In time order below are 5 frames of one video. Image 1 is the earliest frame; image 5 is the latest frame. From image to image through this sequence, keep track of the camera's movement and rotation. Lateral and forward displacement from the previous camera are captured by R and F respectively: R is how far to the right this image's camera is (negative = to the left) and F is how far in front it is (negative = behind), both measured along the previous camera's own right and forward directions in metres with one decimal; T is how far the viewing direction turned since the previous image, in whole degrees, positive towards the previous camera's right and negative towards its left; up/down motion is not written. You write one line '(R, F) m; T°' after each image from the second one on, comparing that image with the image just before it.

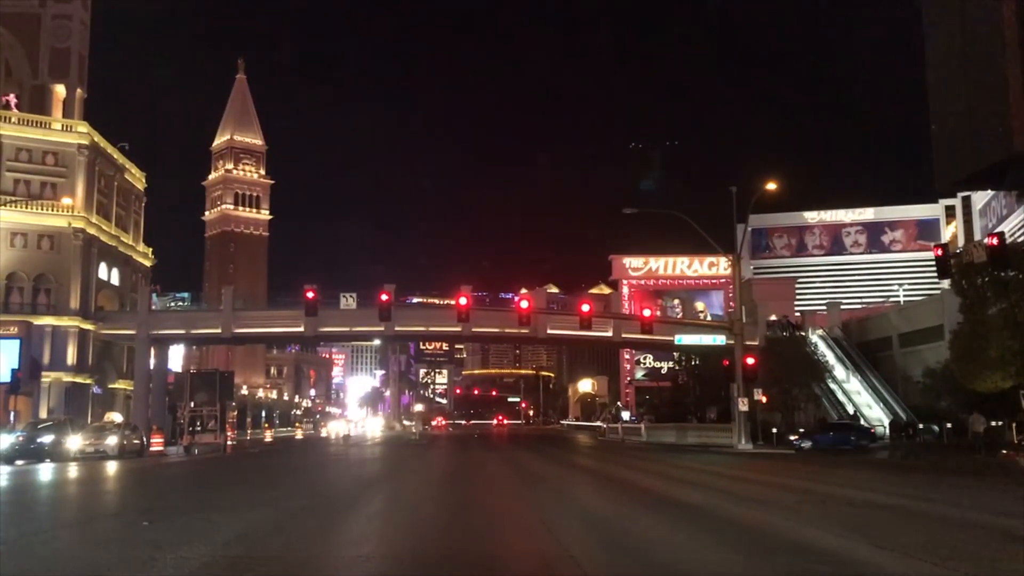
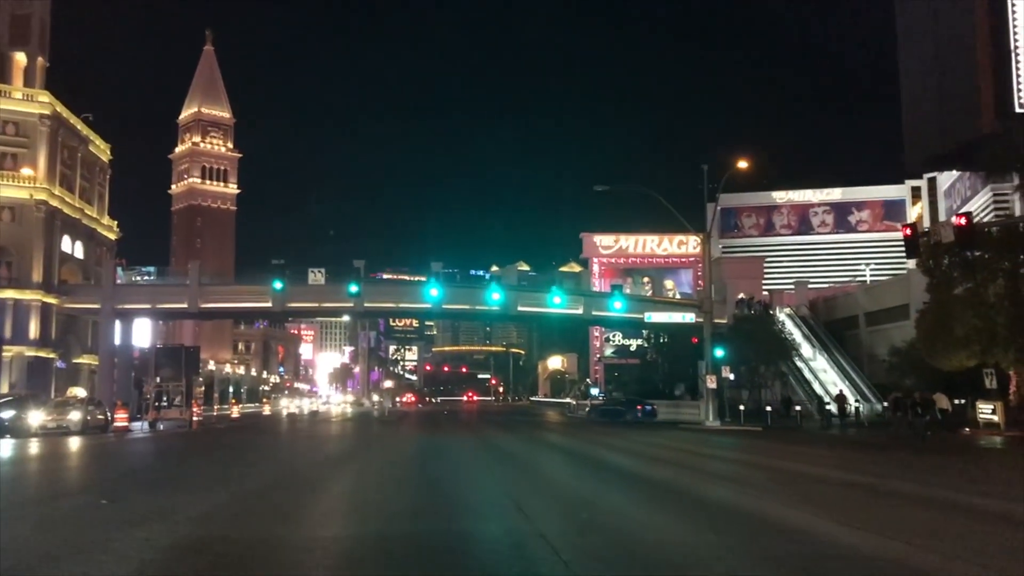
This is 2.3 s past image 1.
(0.0, +0.2) m; +2°
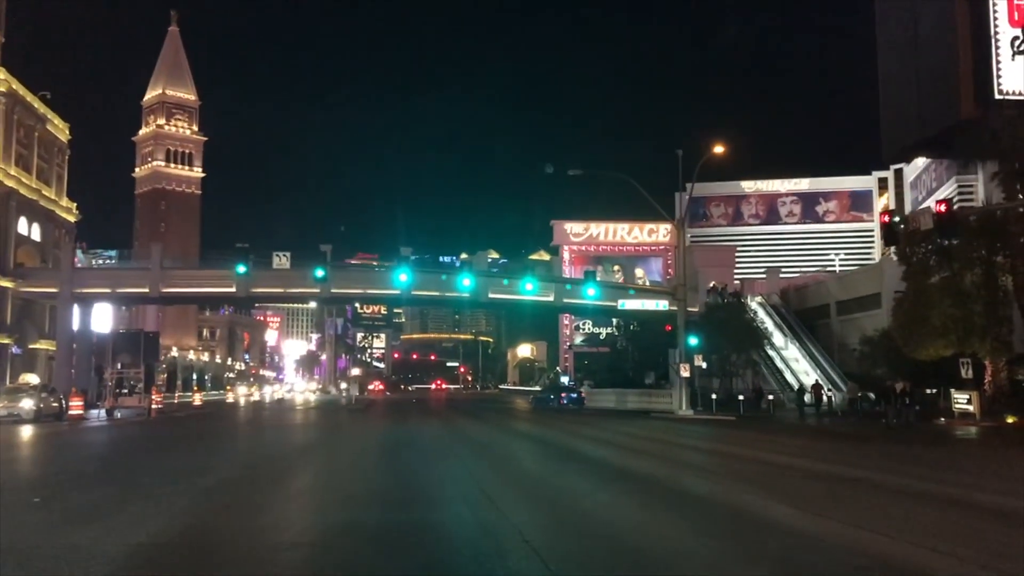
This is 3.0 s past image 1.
(-0.1, +0.8) m; +2°
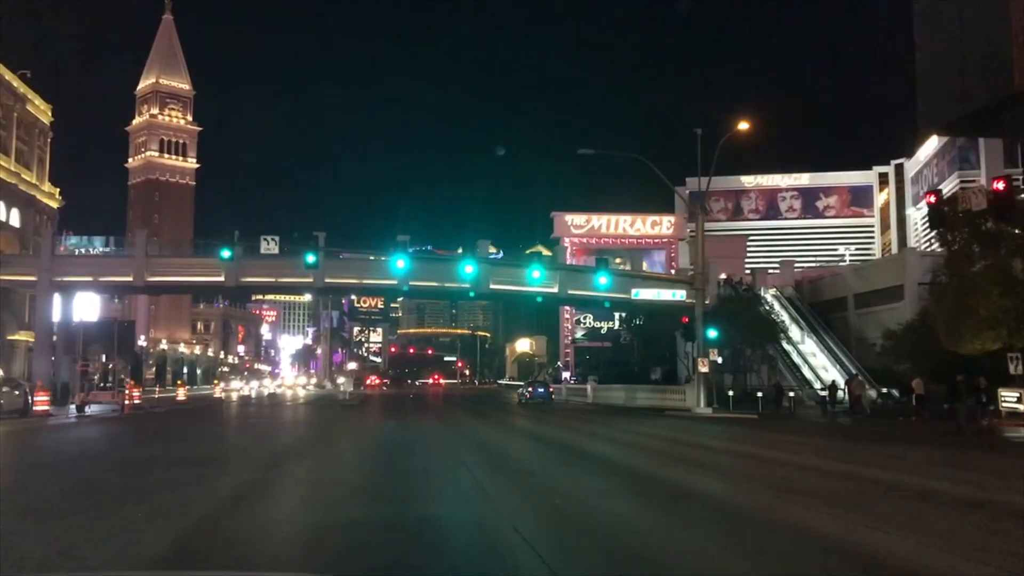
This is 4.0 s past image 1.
(-0.3, +2.6) m; 0°
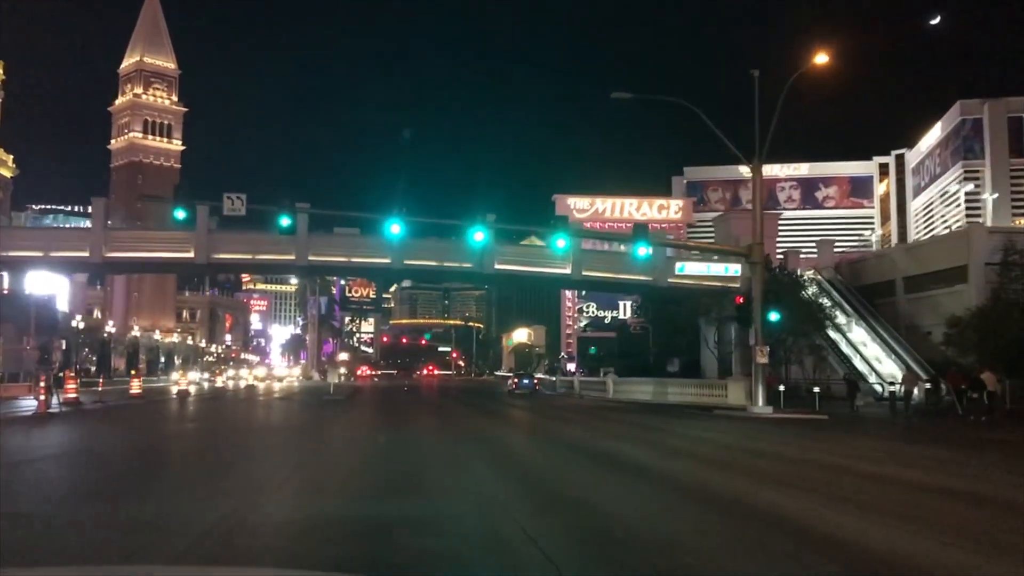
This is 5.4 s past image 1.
(-0.8, +6.0) m; 0°
